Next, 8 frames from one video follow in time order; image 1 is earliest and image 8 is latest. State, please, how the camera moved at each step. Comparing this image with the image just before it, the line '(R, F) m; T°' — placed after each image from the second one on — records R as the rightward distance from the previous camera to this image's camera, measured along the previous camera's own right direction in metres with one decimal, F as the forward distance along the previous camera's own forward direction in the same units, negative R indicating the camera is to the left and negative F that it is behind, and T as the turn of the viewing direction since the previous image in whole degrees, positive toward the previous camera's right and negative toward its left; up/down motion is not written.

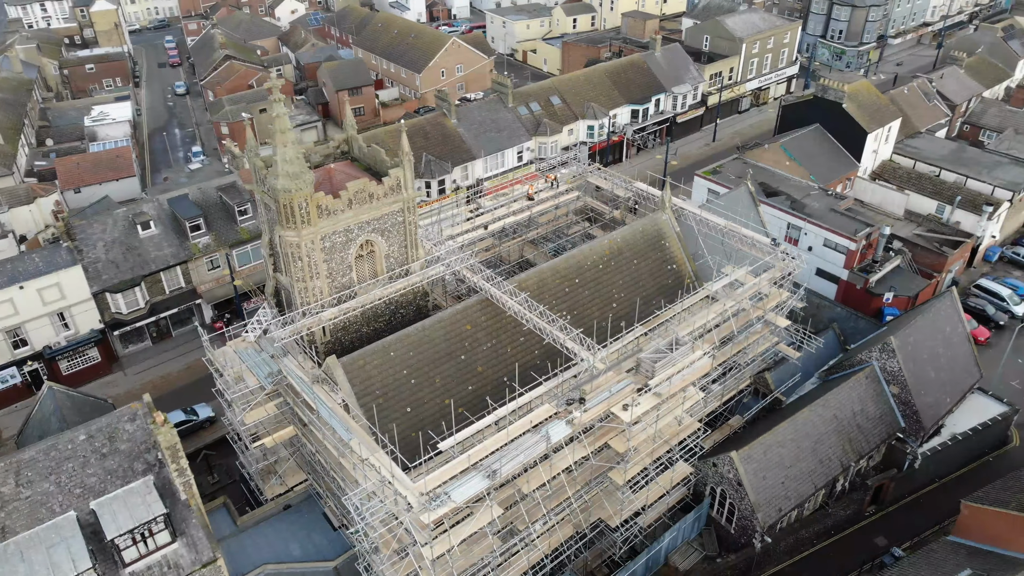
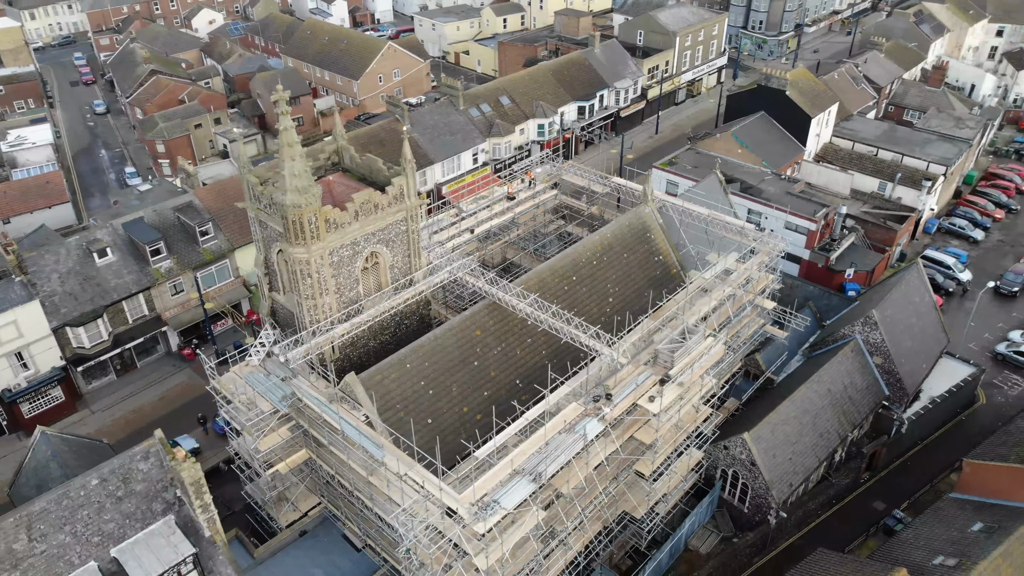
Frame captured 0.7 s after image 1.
(-3.8, +0.3) m; +6°
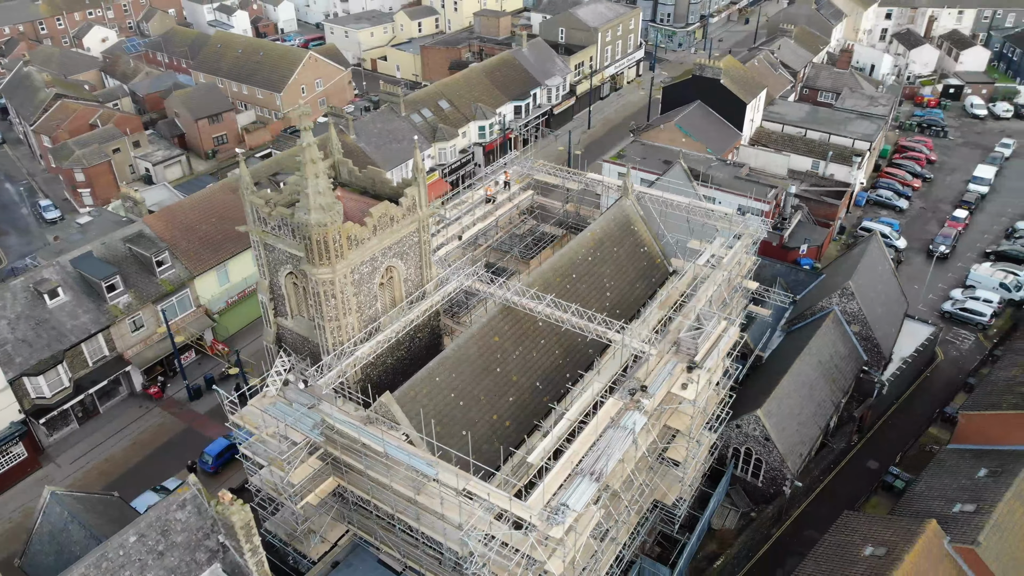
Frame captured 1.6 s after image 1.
(-4.8, +0.5) m; +8°
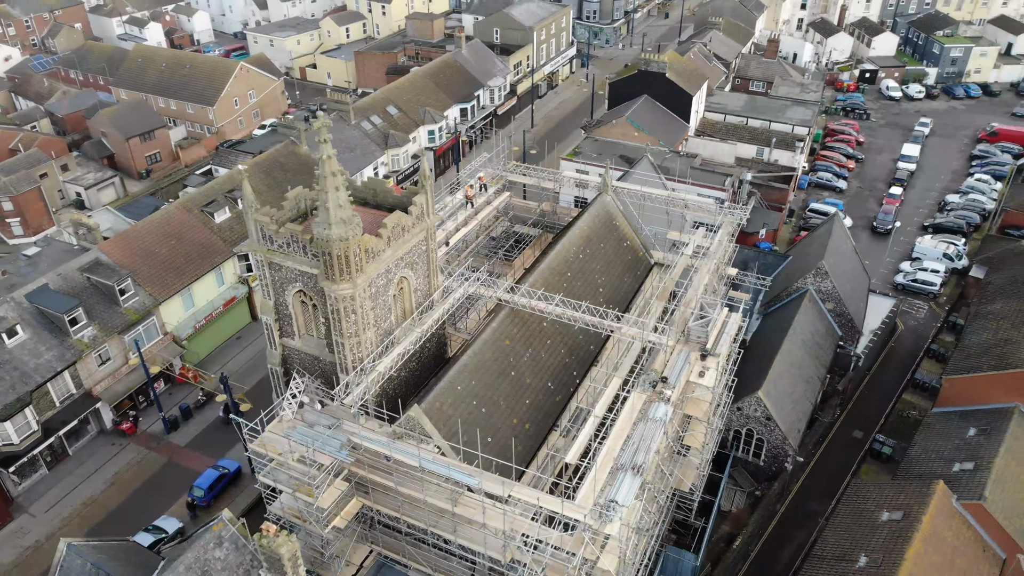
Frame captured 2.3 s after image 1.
(-3.8, +0.3) m; +6°
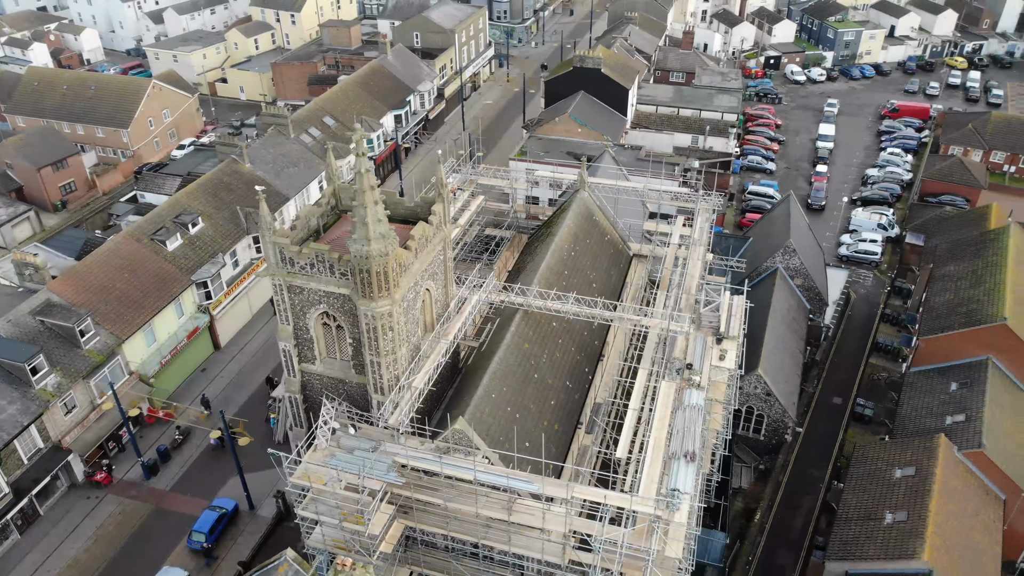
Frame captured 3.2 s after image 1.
(-4.8, +0.5) m; +8°
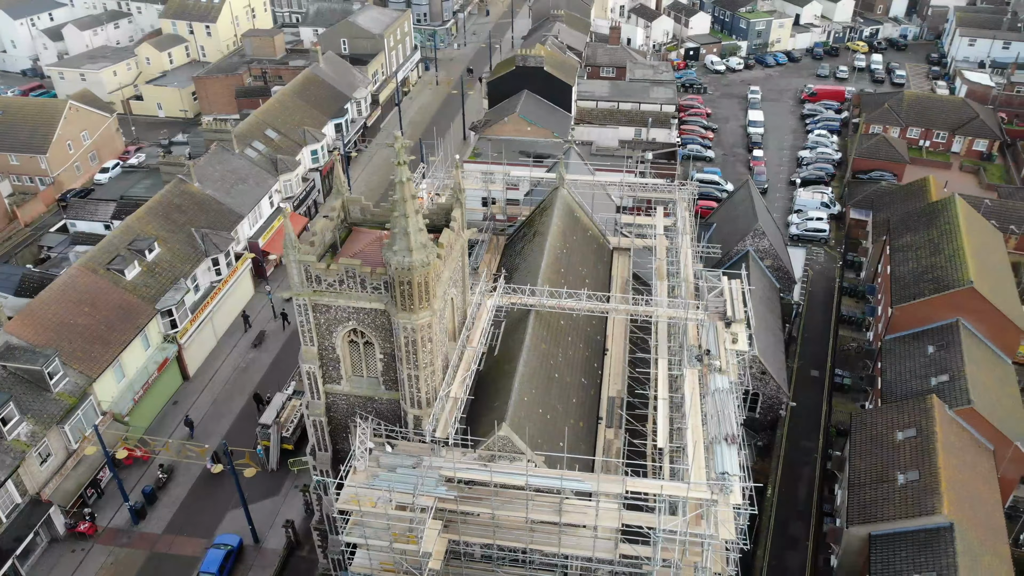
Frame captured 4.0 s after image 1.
(-4.3, +0.5) m; +7°
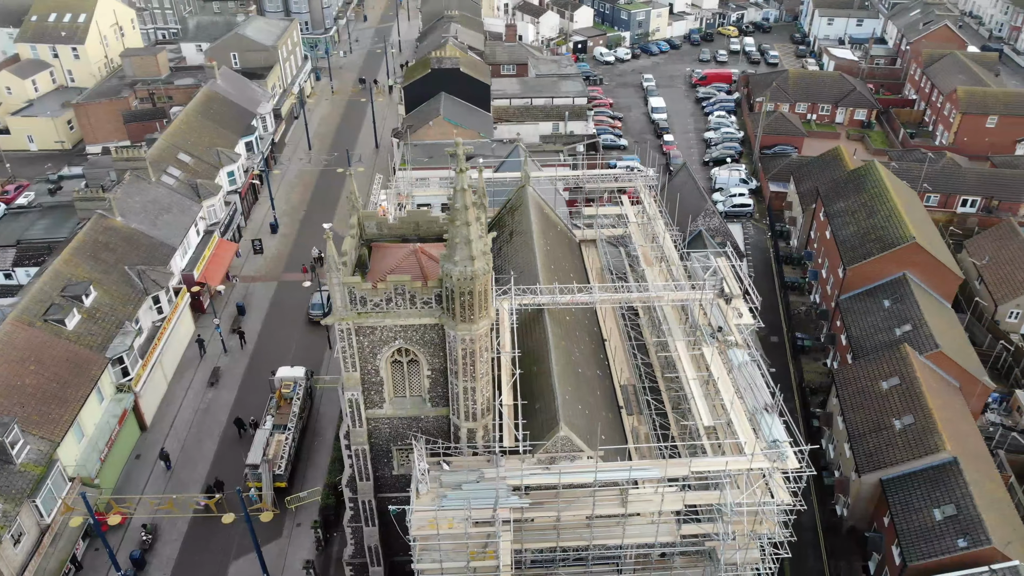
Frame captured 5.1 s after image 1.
(-5.8, +0.8) m; +10°
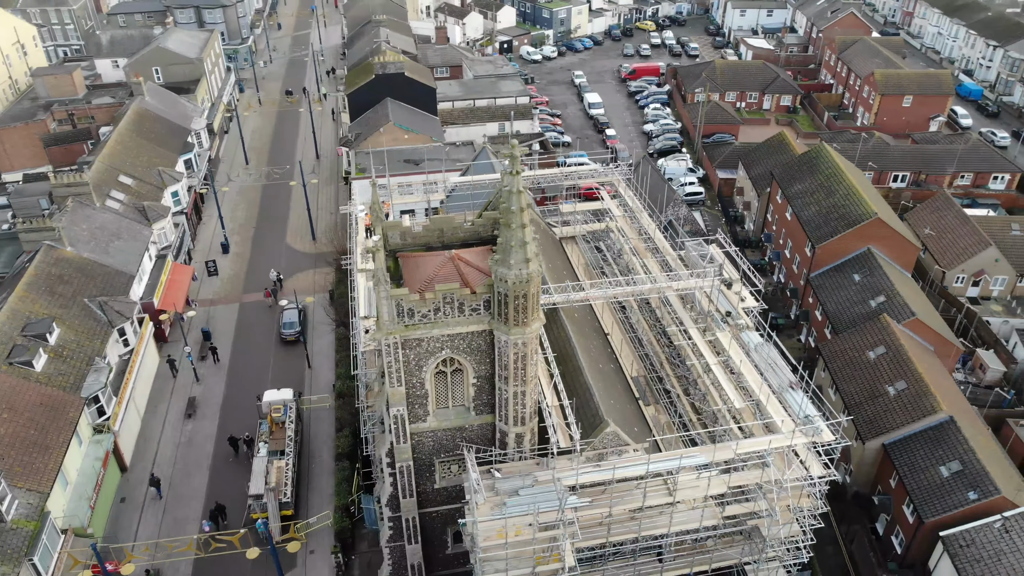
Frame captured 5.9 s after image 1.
(-4.3, +0.5) m; +7°
